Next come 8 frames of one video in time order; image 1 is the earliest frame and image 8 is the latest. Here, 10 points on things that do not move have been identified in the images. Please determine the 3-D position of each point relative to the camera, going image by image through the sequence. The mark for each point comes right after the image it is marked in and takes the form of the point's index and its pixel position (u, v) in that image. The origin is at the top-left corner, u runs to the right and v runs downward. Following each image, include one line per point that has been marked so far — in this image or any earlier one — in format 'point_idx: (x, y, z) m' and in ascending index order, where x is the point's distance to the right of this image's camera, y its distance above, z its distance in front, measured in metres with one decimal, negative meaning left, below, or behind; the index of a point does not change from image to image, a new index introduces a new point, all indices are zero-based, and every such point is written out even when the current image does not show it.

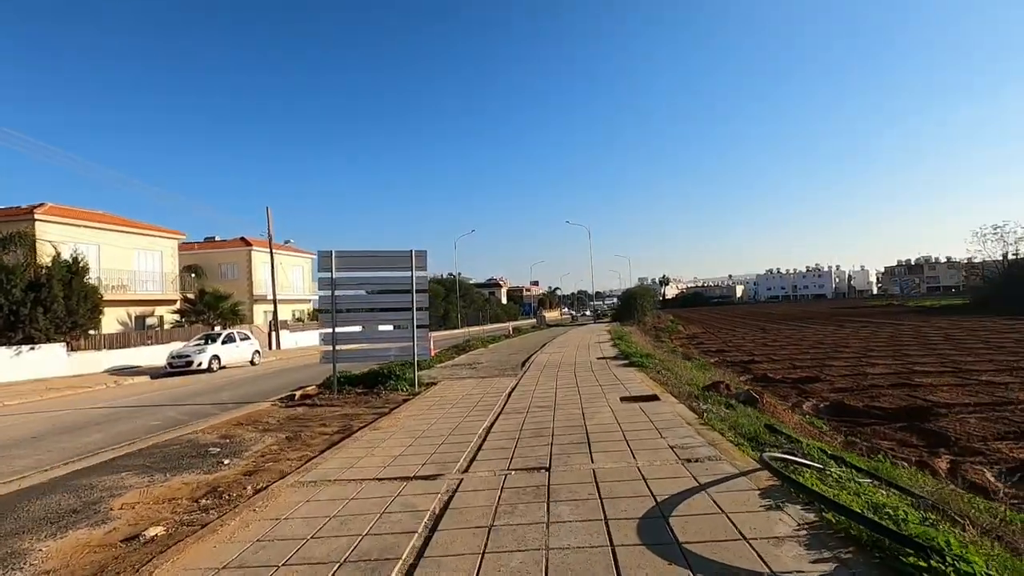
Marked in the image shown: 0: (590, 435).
0: (+0.9, -1.7, +7.1) m
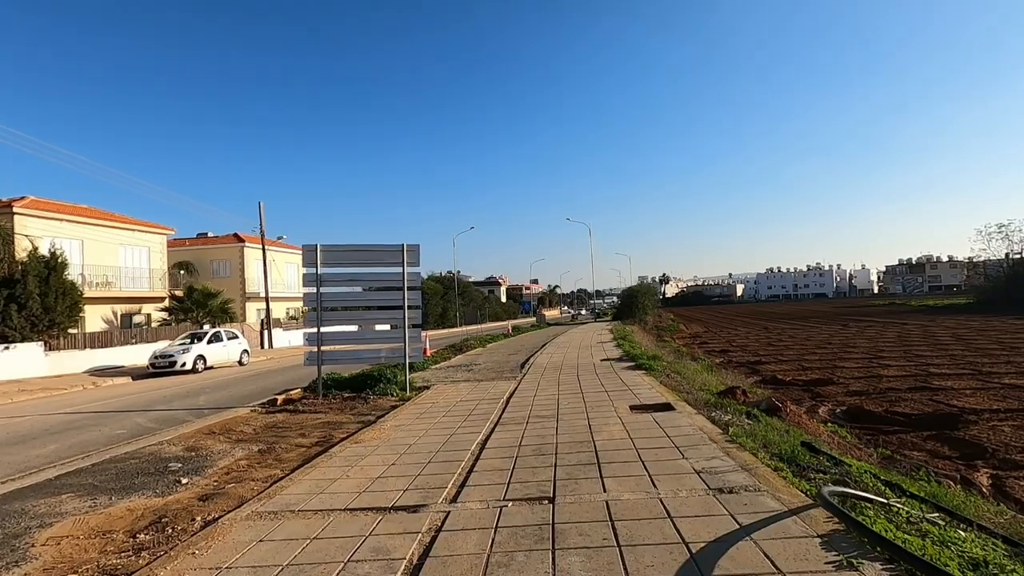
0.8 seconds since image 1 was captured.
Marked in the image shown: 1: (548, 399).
0: (+0.9, -1.6, +6.1) m
1: (+0.6, -1.8, +10.1) m
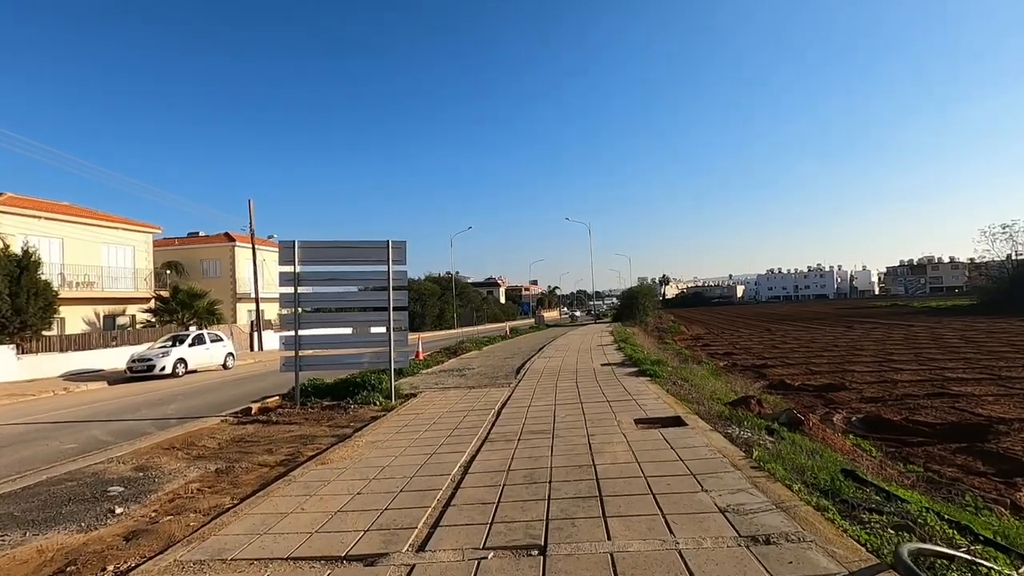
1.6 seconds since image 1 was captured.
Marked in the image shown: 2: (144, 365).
0: (+0.7, -1.6, +5.2) m
1: (+0.4, -1.8, +9.1) m
2: (-11.2, -2.3, +19.1) m
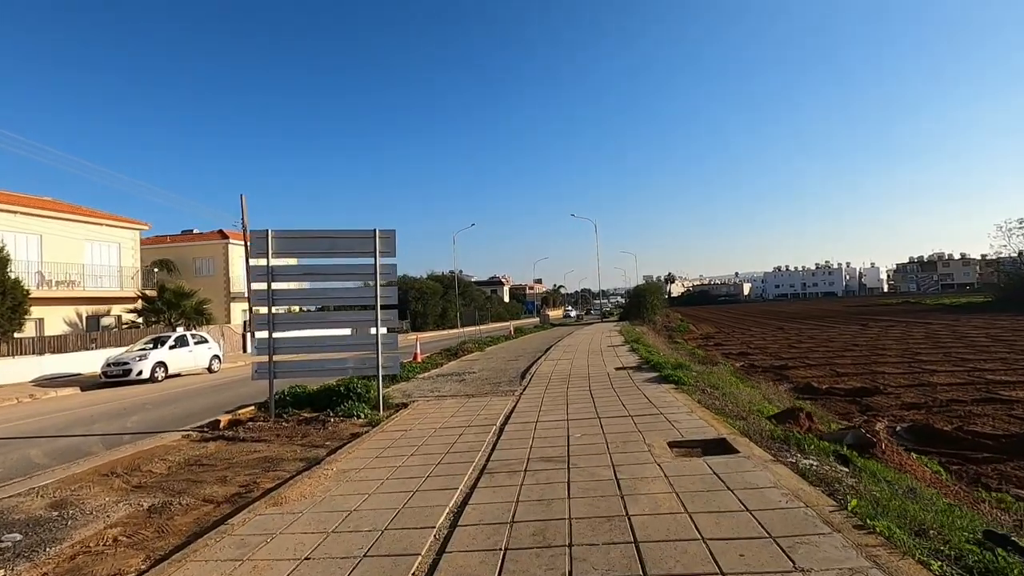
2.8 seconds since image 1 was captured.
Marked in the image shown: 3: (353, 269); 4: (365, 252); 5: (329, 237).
0: (+0.8, -1.5, +3.7) m
1: (+0.5, -1.7, +7.6) m
2: (-11.1, -2.3, +17.7) m
3: (-2.8, +0.3, +11.0) m
4: (-2.6, +0.6, +10.9) m
5: (-3.2, +0.9, +10.8) m
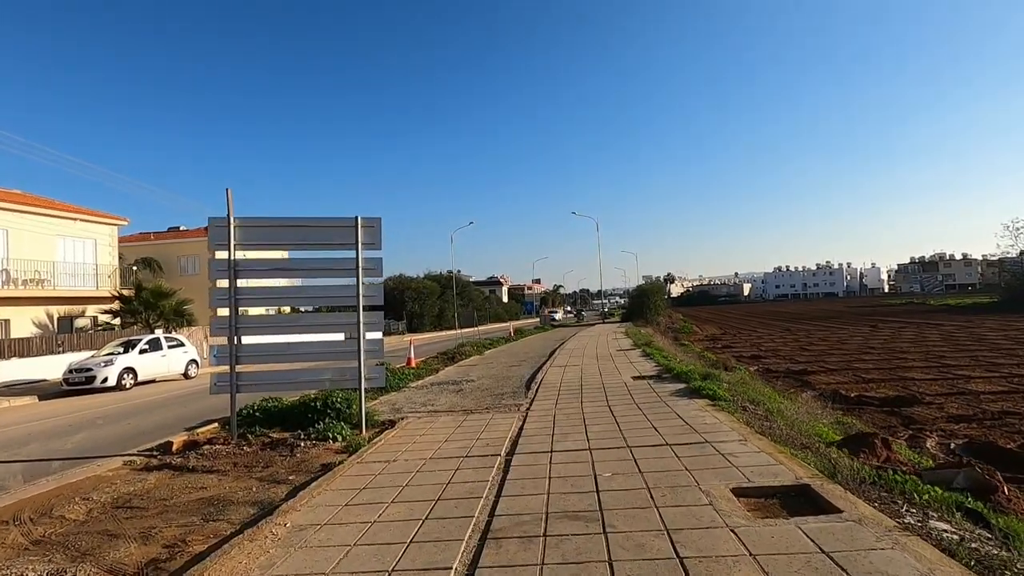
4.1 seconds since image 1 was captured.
0: (+0.9, -1.5, +2.1) m
1: (+0.6, -1.7, +6.0) m
2: (-11.0, -2.3, +16.1) m
3: (-2.7, +0.4, +9.4) m
4: (-2.5, +0.7, +9.3) m
5: (-3.1, +0.9, +9.2) m
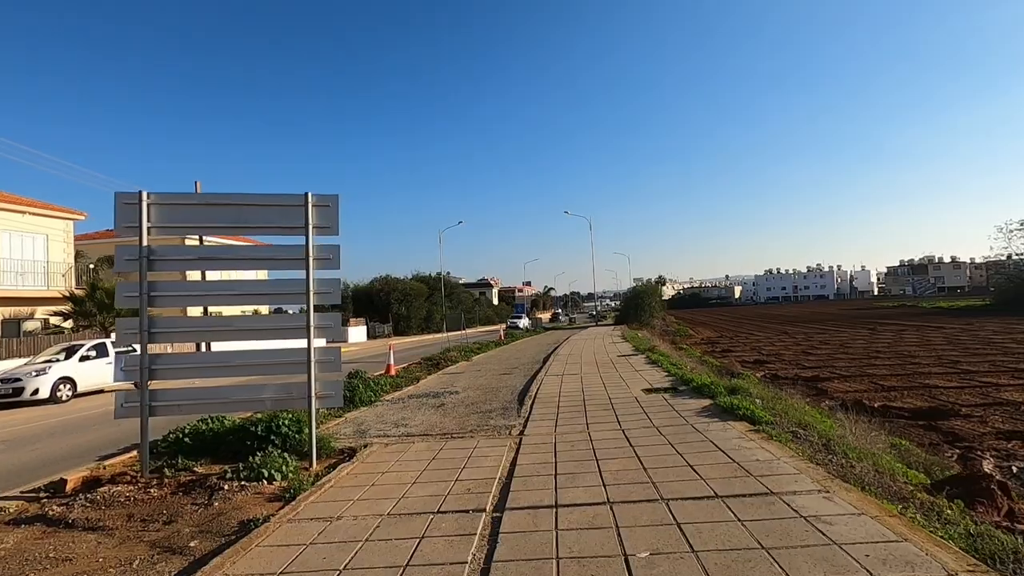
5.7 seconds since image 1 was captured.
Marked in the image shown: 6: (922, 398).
0: (+0.9, -1.4, +0.2) m
1: (+0.5, -1.6, +4.2) m
2: (-11.3, -2.2, +14.1) m
3: (-2.8, +0.4, +7.5) m
4: (-2.6, +0.7, +7.5) m
5: (-3.2, +1.0, +7.3) m
6: (+11.3, -3.0, +17.2) m
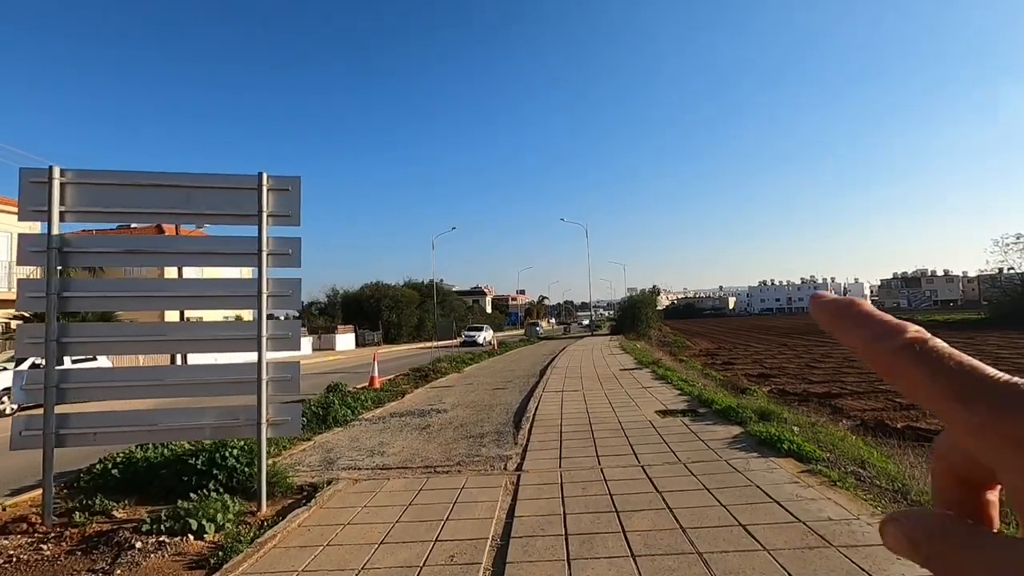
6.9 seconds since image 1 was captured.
0: (+0.9, -1.4, -1.1) m
1: (+0.5, -1.6, +2.8) m
2: (-11.4, -2.2, +12.6) m
3: (-2.8, +0.4, +6.1) m
4: (-2.6, +0.7, +6.1) m
5: (-3.2, +1.0, +6.0) m
6: (+11.1, -3.3, +15.9) m
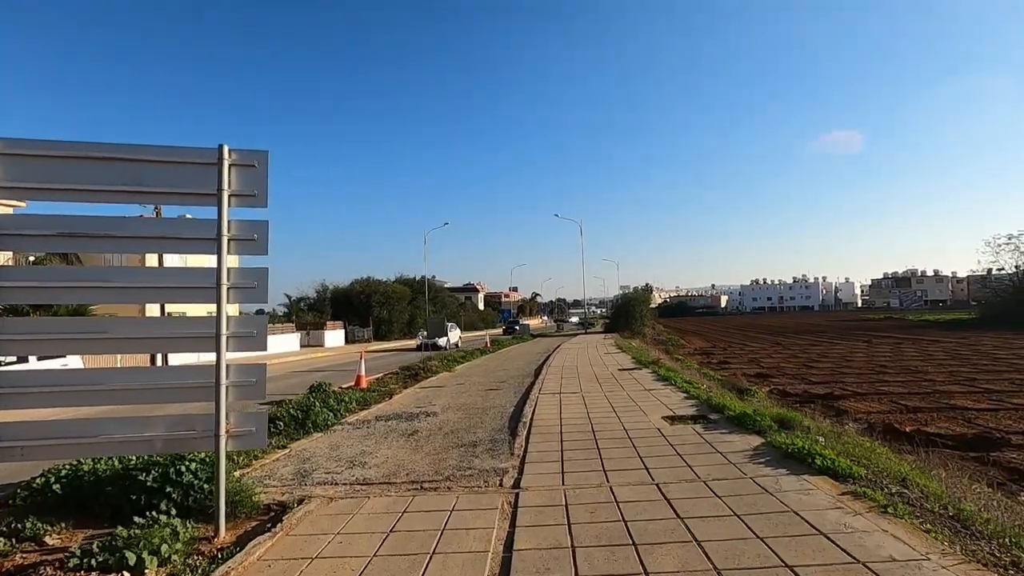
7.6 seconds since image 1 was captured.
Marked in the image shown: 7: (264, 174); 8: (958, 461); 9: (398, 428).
0: (+1.0, -1.4, -1.8) m
1: (+0.5, -1.6, +2.1) m
2: (-11.5, -2.0, +11.7) m
3: (-2.8, +0.5, +5.3) m
4: (-2.6, +0.8, +5.3) m
5: (-3.2, +1.1, +5.2) m
6: (+10.9, -3.3, +15.3) m
7: (-2.1, +1.0, +5.4) m
8: (+8.0, -3.1, +11.2) m
9: (-1.7, -2.0, +9.3) m
